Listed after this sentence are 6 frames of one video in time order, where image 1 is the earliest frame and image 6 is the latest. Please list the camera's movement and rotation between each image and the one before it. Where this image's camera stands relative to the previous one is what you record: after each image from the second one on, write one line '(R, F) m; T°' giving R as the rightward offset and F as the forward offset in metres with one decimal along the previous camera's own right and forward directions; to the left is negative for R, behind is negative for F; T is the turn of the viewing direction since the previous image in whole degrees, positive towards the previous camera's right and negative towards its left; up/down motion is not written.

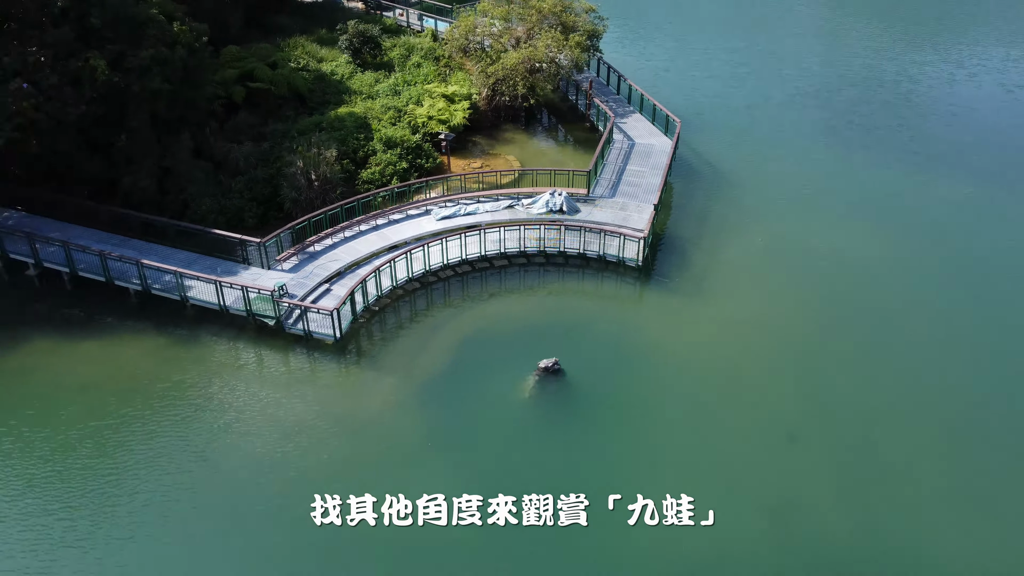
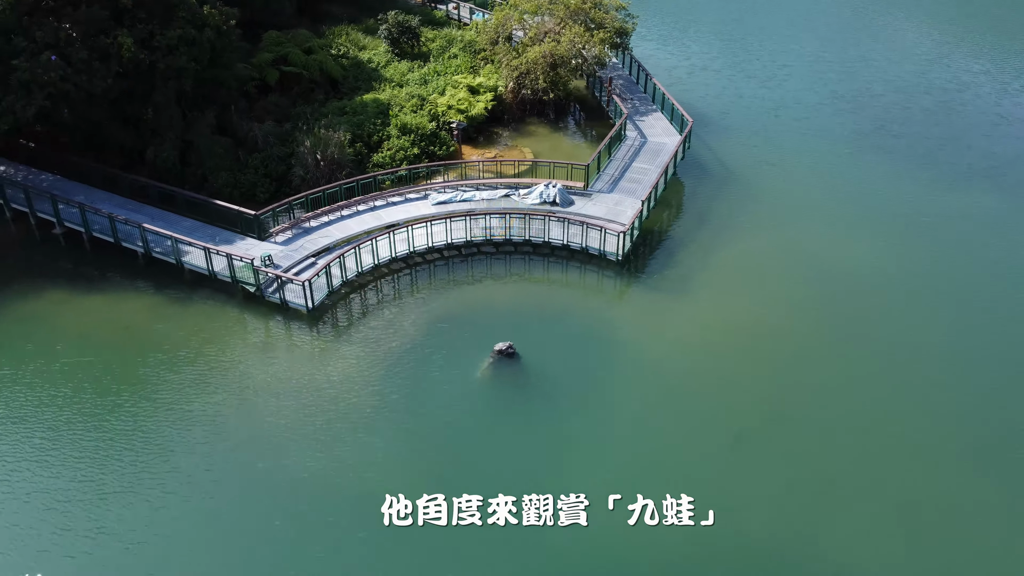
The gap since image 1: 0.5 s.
(+3.4, -0.4) m; -6°
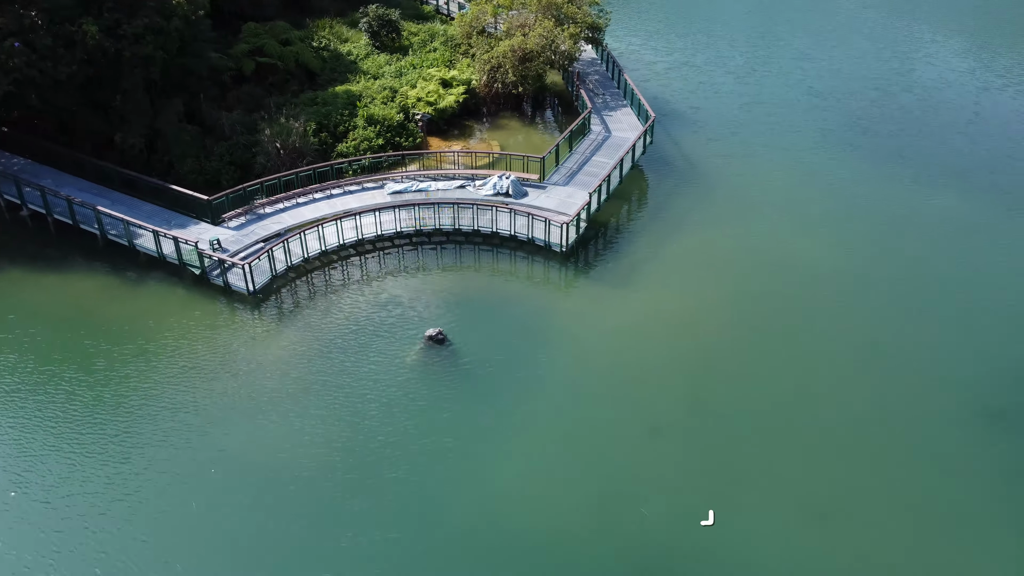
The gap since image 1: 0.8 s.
(+2.6, -0.3) m; -2°
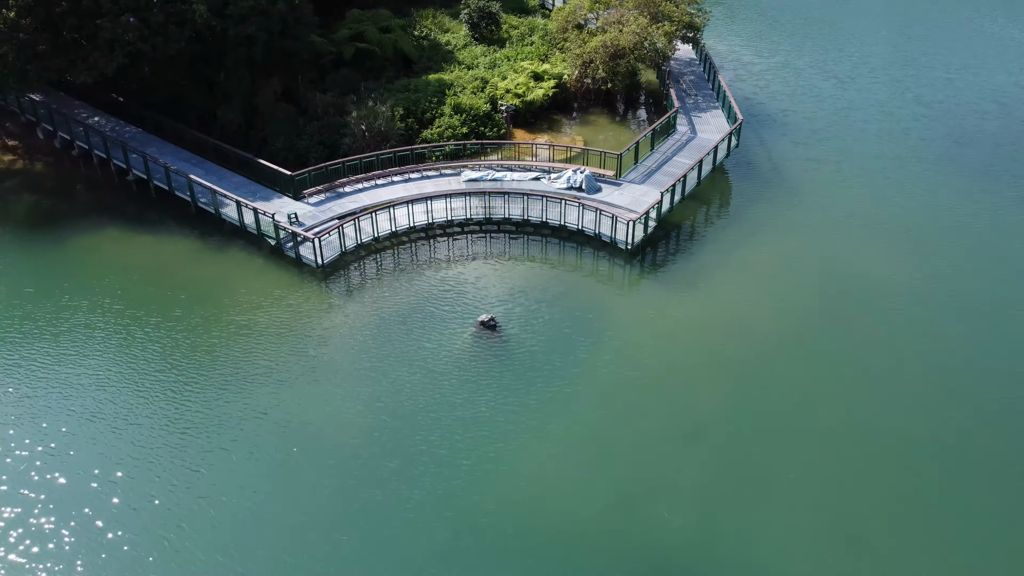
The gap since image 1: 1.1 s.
(+1.3, 0.0) m; -7°
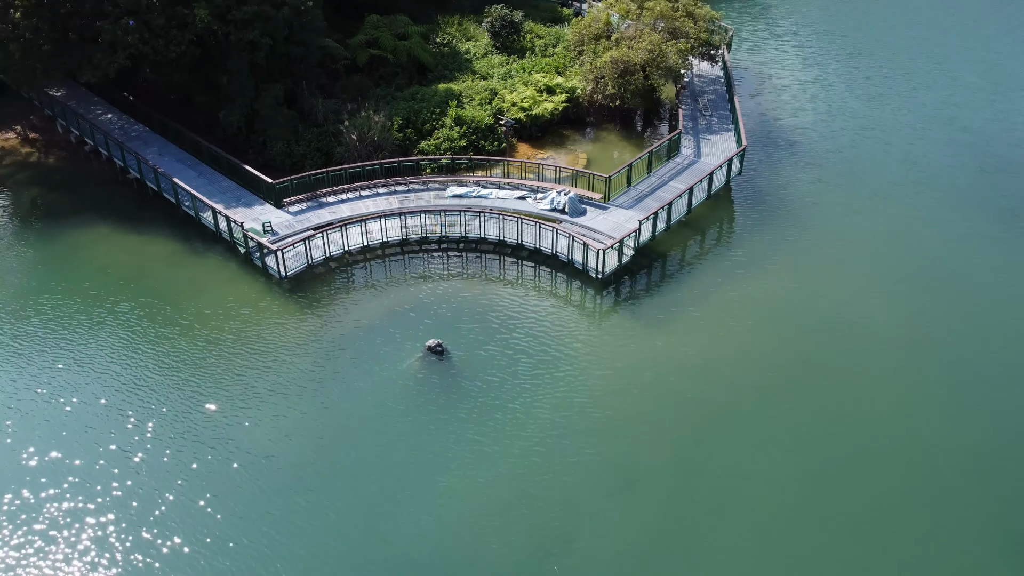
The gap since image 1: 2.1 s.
(+3.2, +0.8) m; -5°
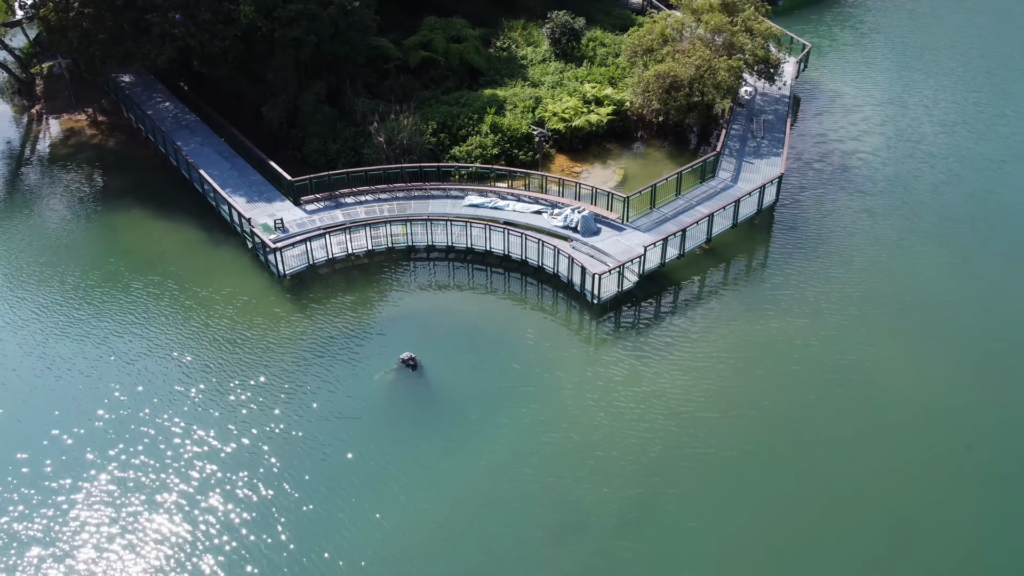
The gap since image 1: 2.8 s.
(+3.3, +0.9) m; -7°
